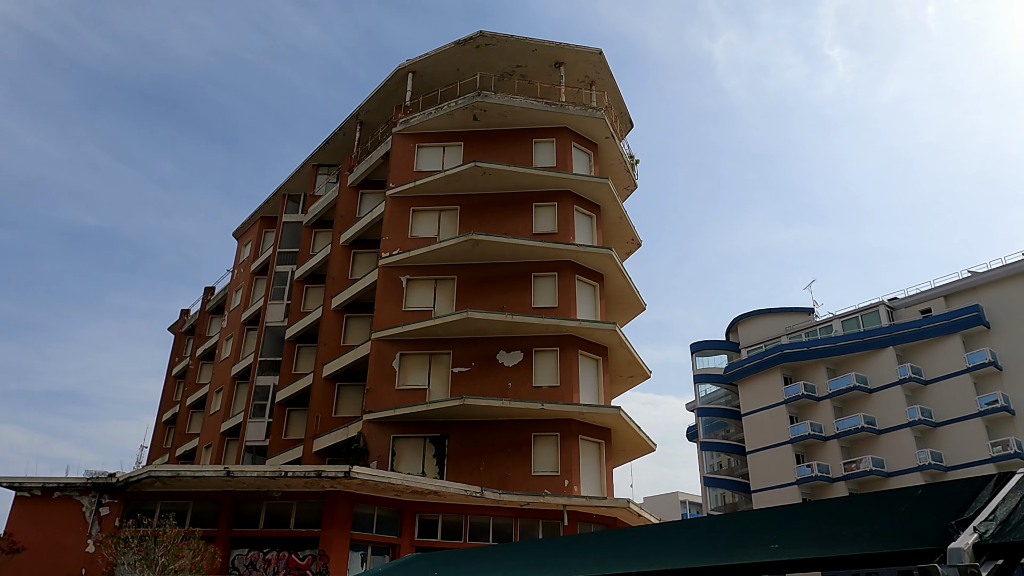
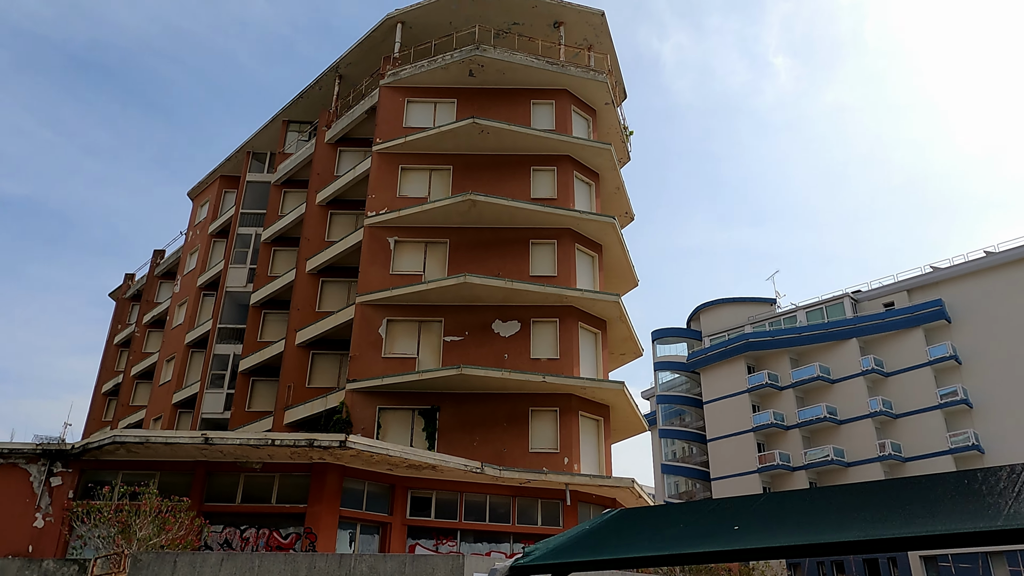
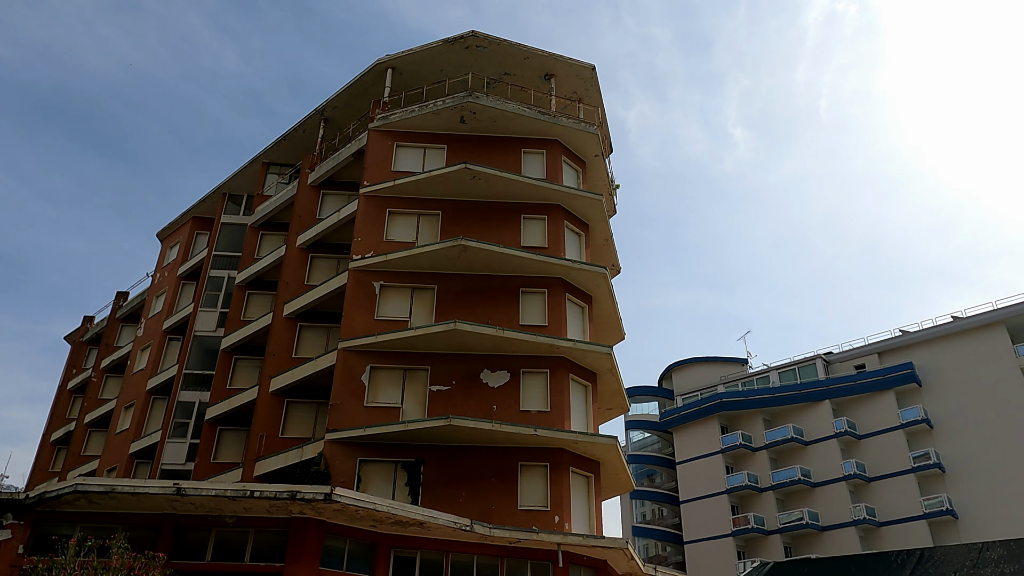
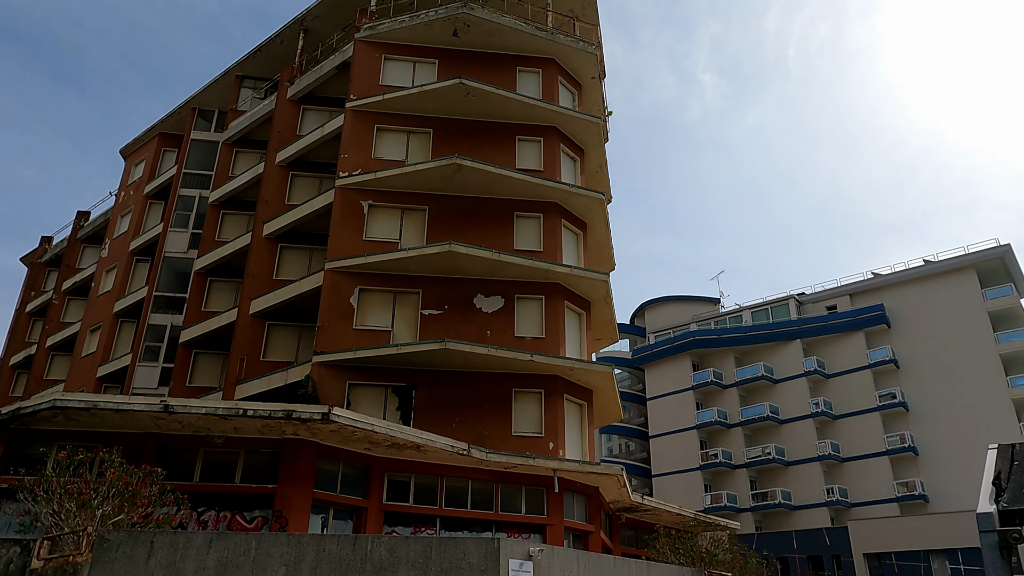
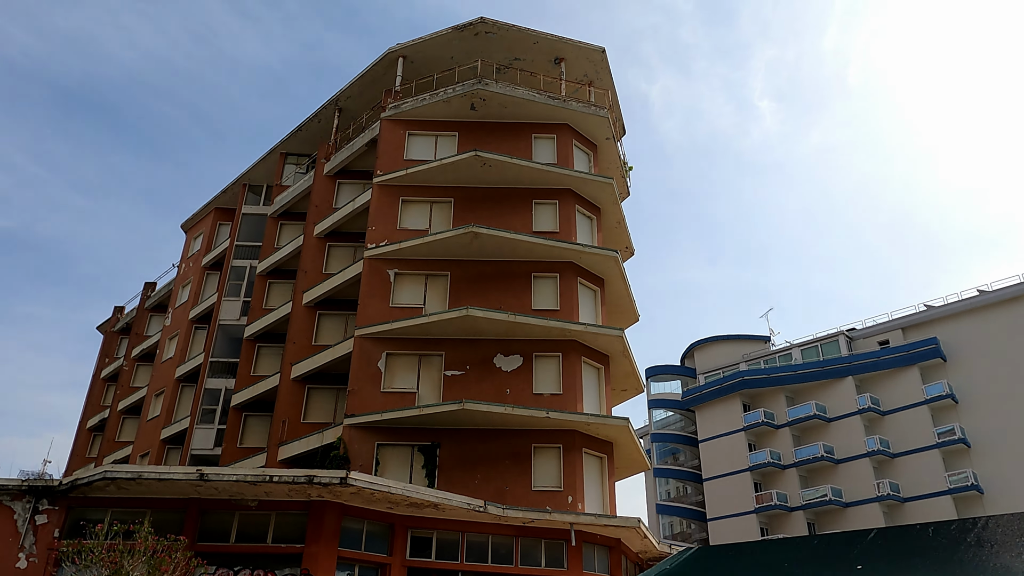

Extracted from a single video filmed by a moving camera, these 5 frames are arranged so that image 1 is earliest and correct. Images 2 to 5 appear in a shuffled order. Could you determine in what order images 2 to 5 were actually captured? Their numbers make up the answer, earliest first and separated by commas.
2, 5, 3, 4
